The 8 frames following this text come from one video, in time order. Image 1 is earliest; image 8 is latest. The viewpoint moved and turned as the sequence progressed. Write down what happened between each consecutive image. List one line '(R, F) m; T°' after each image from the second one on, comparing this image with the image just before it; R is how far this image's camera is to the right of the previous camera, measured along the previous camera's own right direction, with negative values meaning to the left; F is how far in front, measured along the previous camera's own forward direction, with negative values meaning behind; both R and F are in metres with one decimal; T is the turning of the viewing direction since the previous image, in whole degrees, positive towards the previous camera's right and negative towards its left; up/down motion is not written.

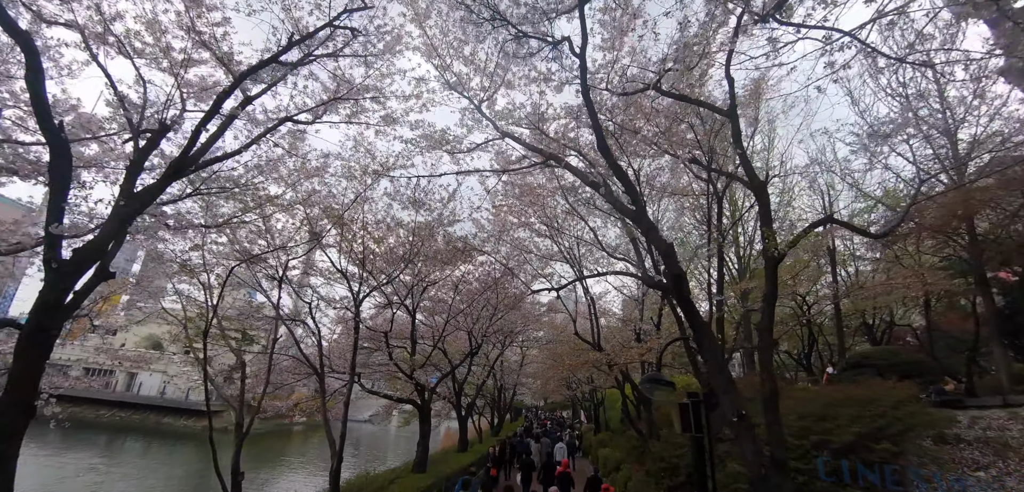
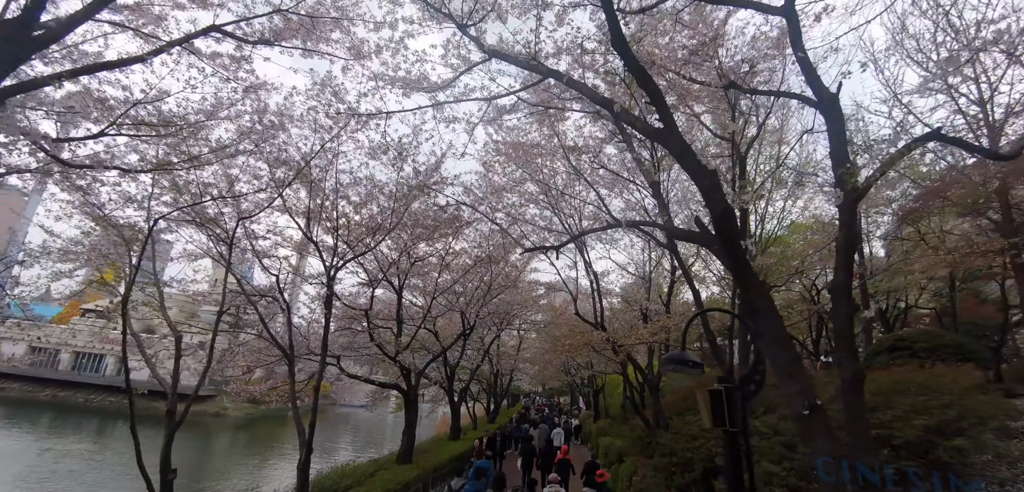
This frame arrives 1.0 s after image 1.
(+0.1, +1.1) m; 0°
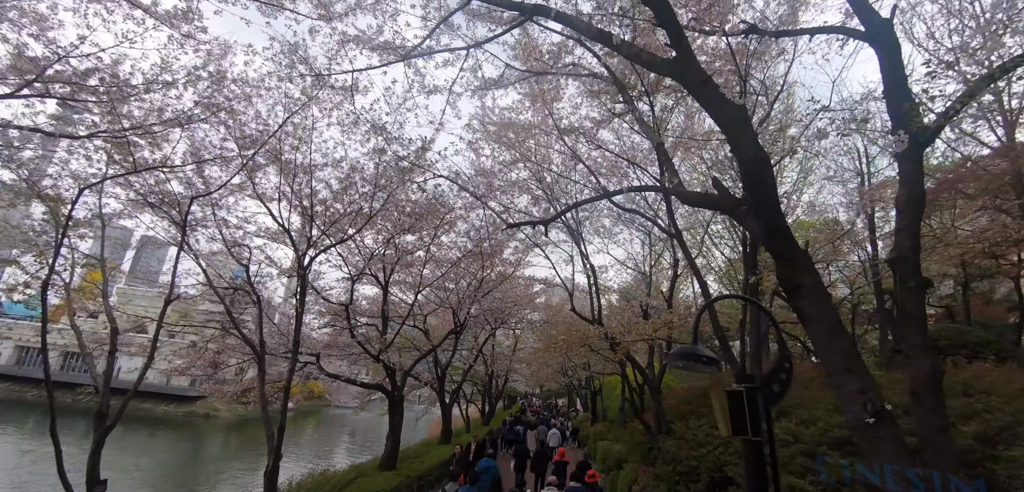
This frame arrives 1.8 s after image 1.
(+0.1, +0.7) m; 0°
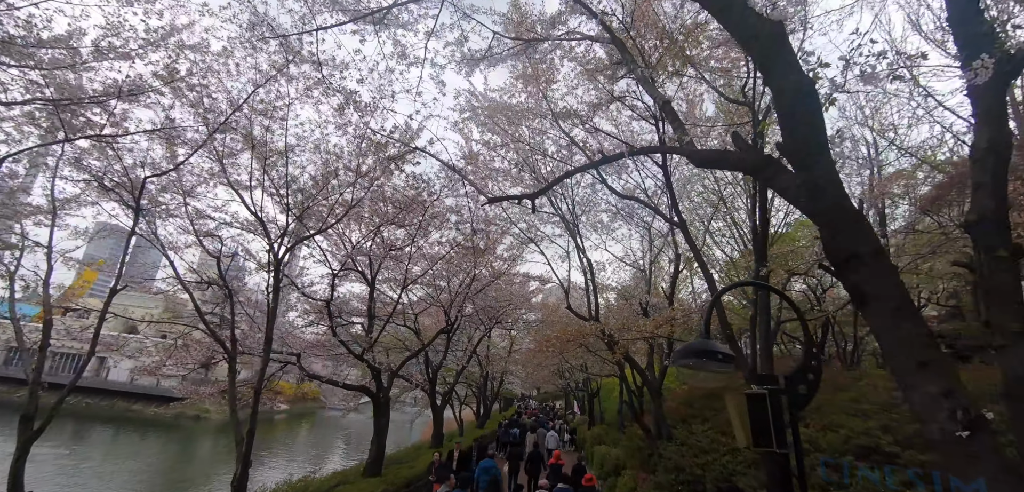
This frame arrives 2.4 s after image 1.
(+0.1, +0.5) m; 0°
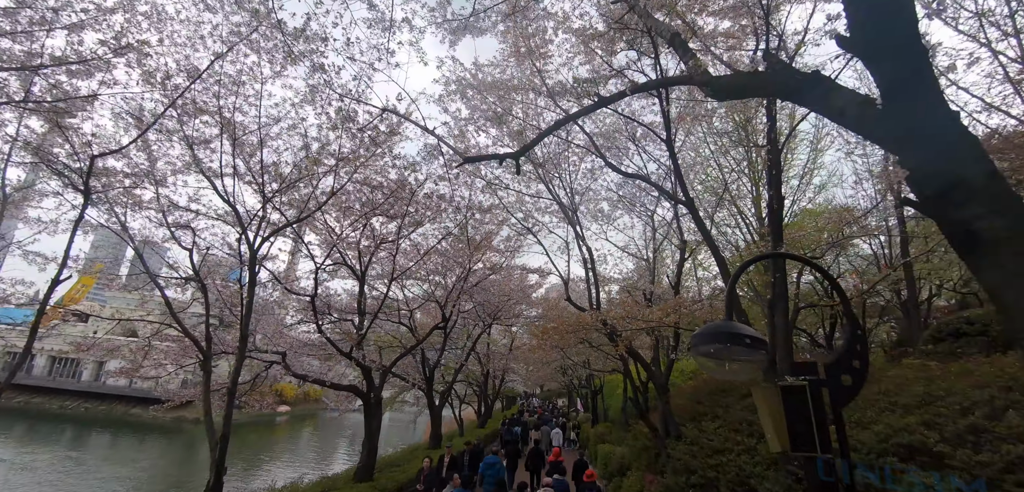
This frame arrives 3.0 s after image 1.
(+0.1, +0.5) m; 0°
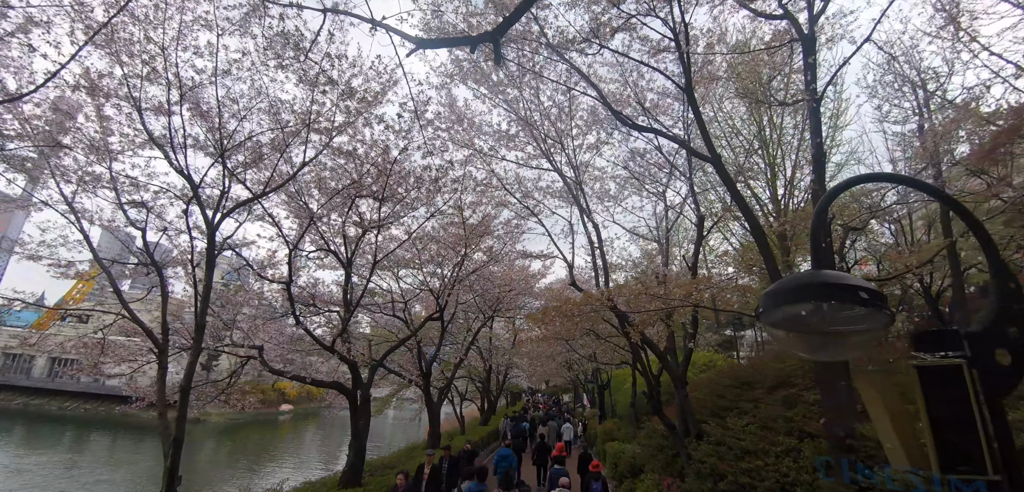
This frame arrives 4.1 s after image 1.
(+0.1, +0.8) m; 0°
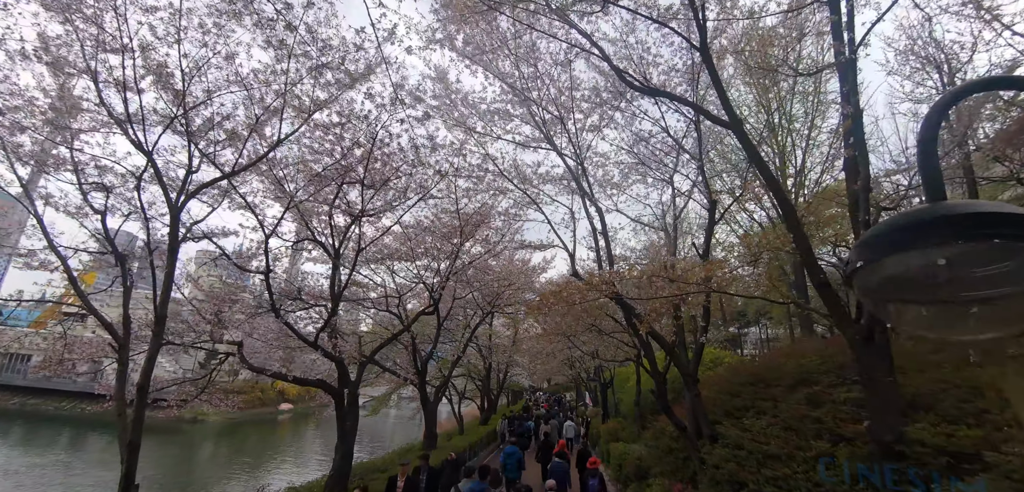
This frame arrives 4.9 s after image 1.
(+0.1, +0.5) m; 0°
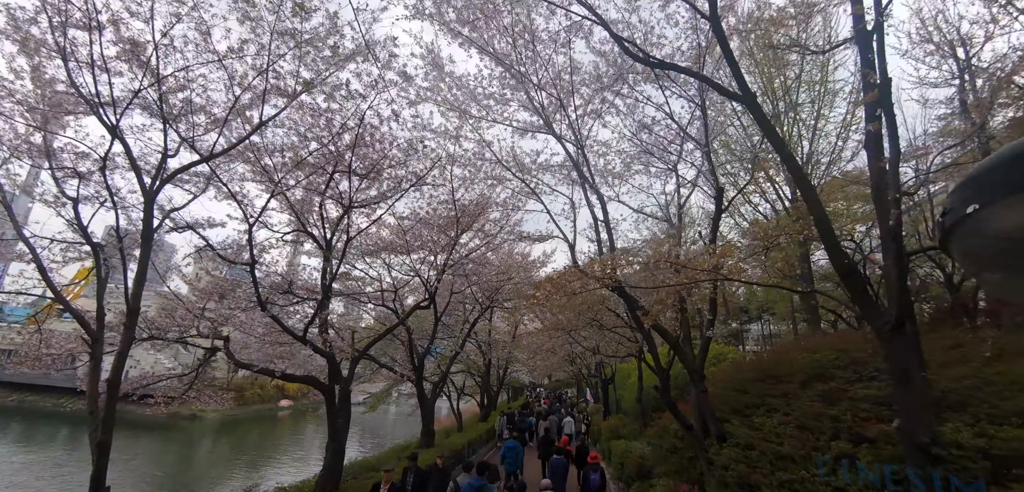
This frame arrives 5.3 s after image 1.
(+0.1, +0.3) m; 0°
